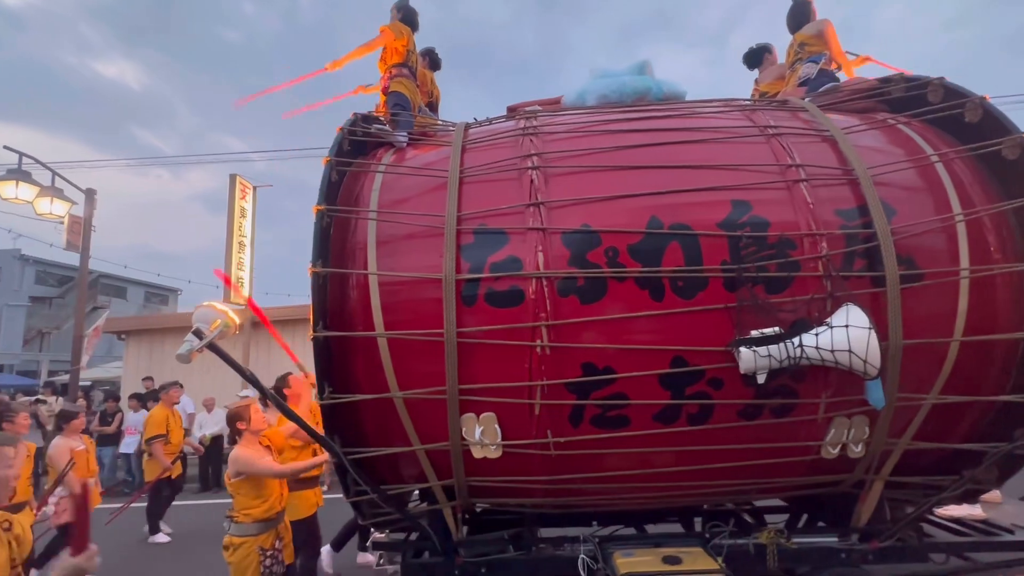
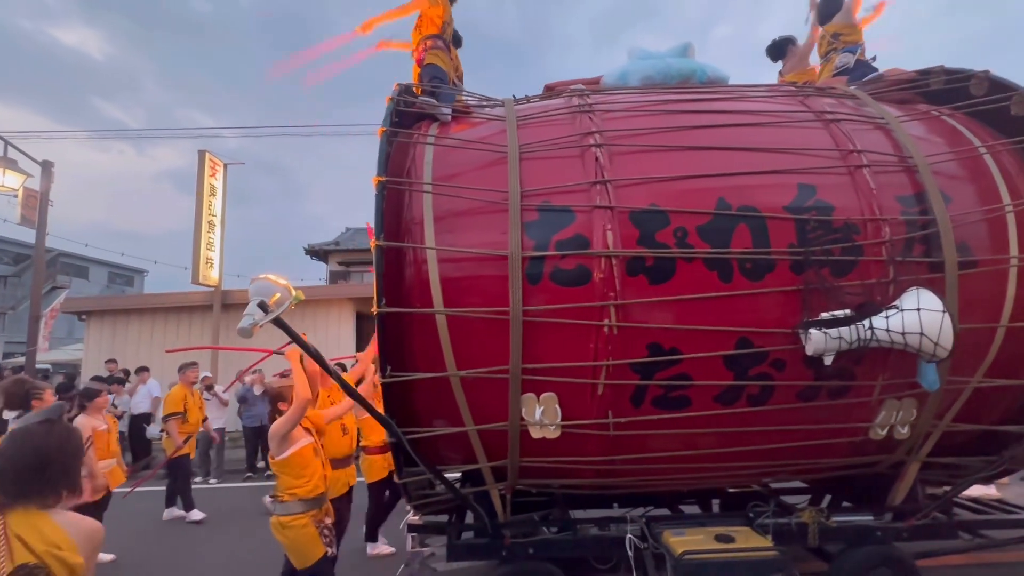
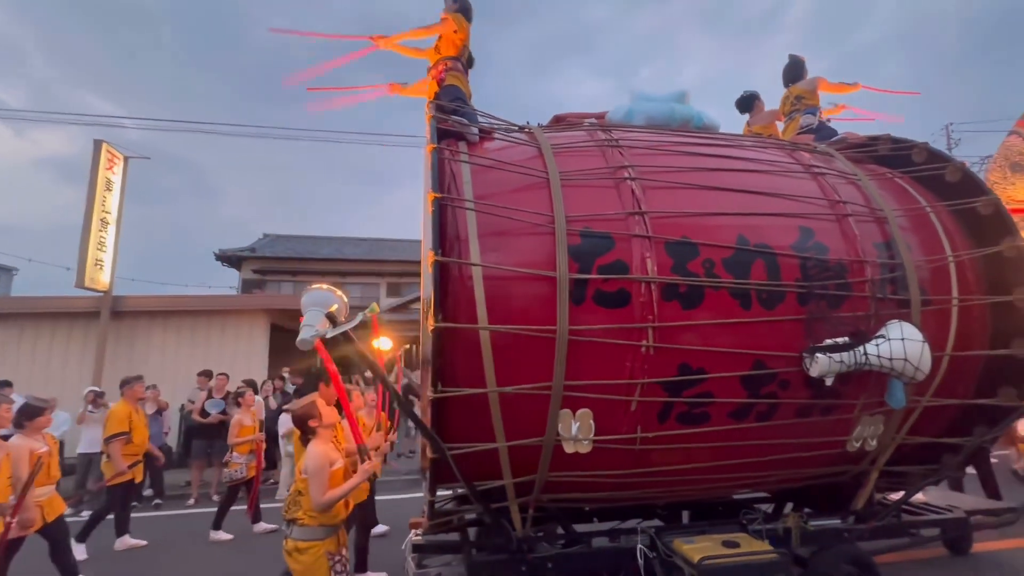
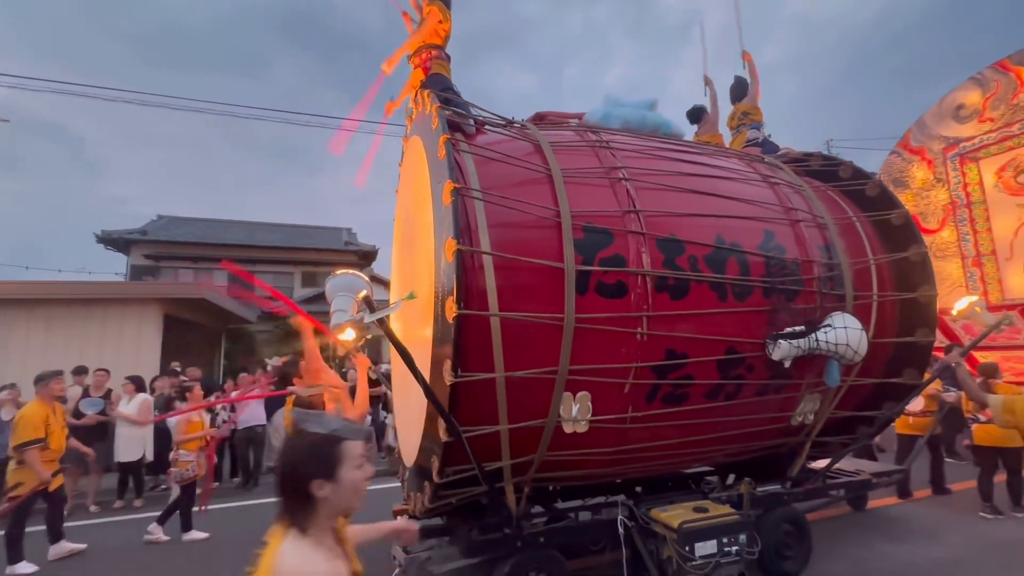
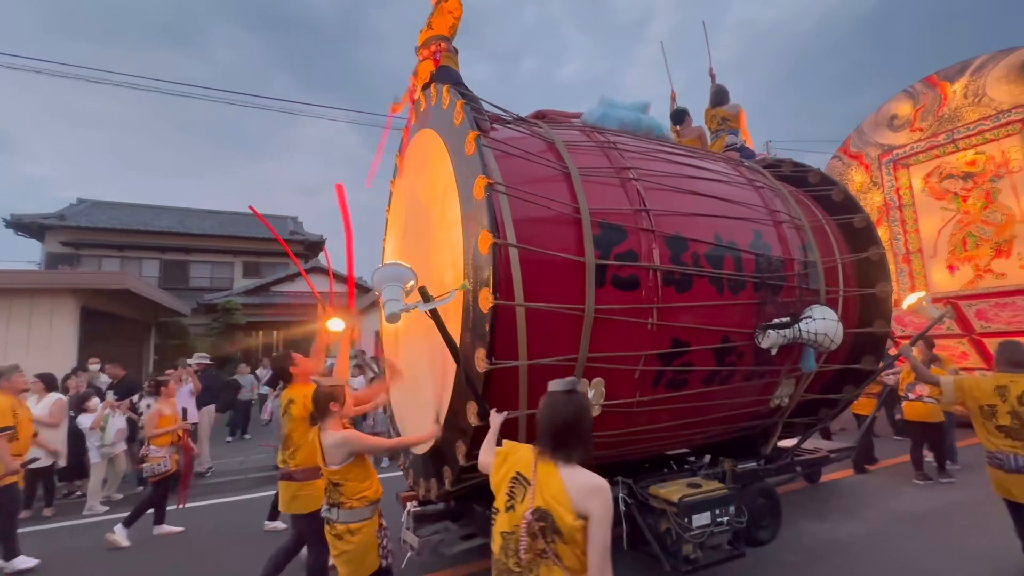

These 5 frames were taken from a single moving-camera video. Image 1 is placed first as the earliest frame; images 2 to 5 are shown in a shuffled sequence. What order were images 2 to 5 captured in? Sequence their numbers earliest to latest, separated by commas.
2, 3, 4, 5
